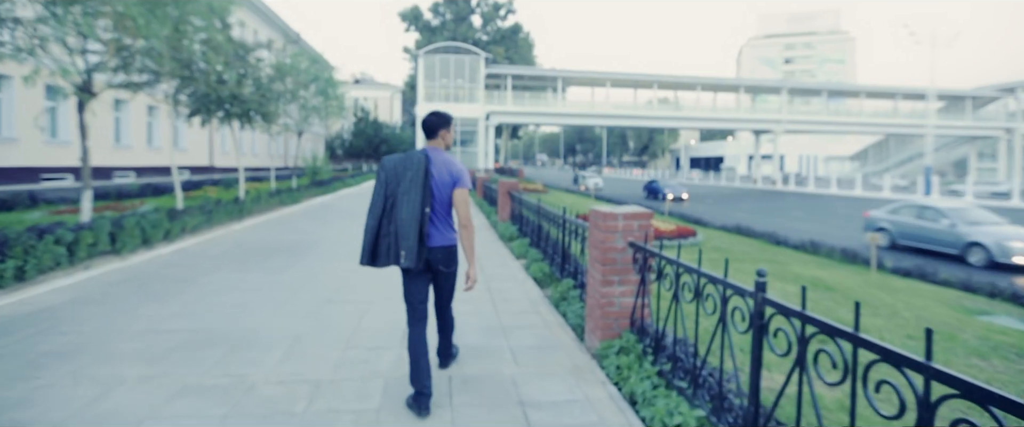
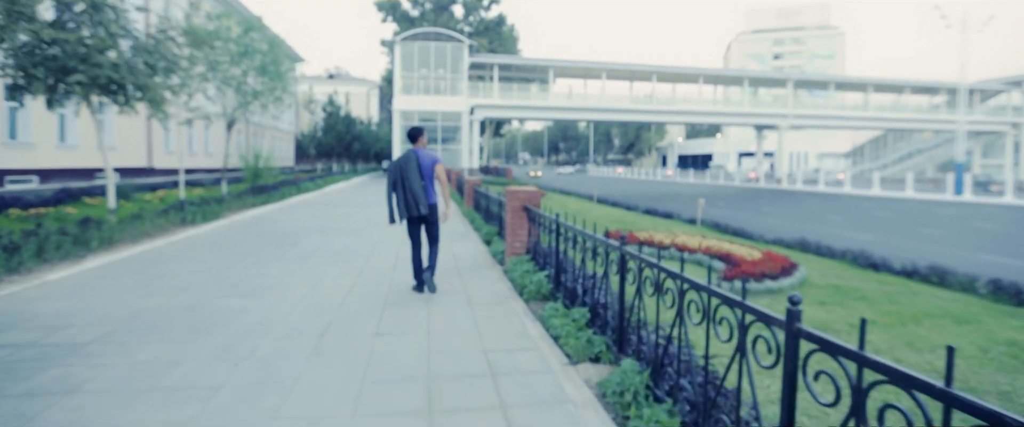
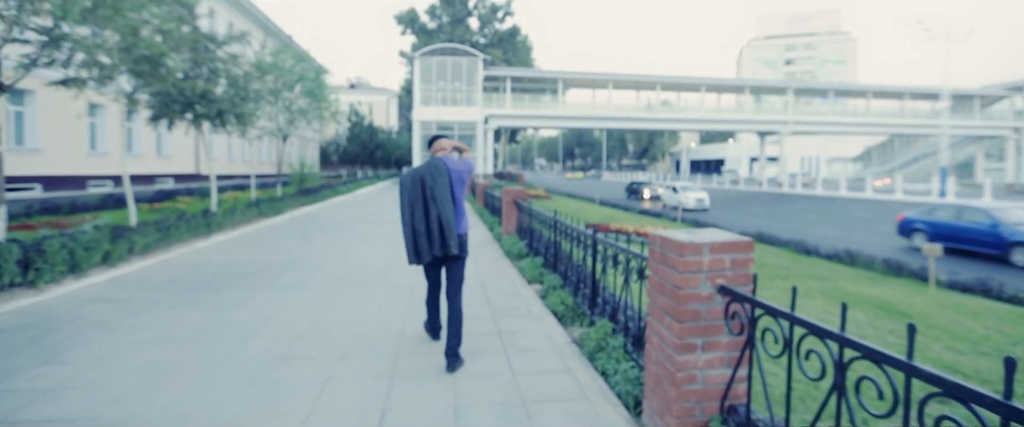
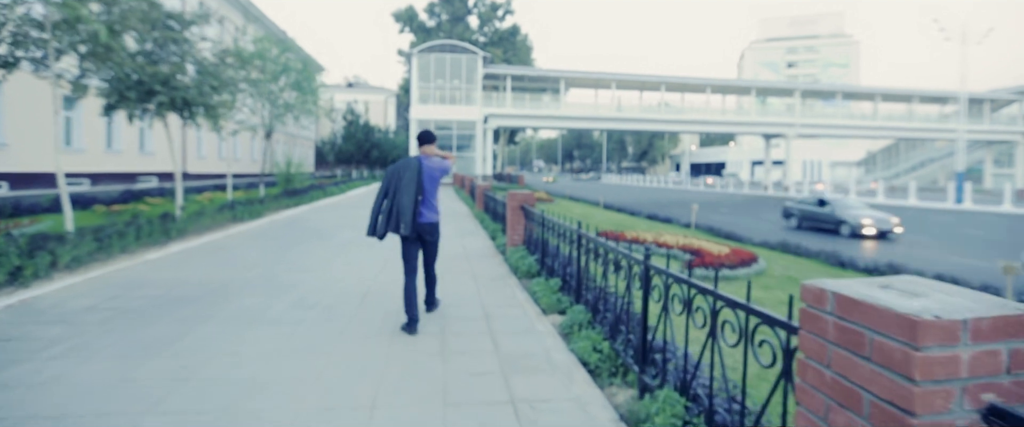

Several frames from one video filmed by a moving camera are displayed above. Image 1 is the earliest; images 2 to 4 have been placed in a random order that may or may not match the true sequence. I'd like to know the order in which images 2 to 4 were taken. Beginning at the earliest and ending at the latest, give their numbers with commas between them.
3, 4, 2
